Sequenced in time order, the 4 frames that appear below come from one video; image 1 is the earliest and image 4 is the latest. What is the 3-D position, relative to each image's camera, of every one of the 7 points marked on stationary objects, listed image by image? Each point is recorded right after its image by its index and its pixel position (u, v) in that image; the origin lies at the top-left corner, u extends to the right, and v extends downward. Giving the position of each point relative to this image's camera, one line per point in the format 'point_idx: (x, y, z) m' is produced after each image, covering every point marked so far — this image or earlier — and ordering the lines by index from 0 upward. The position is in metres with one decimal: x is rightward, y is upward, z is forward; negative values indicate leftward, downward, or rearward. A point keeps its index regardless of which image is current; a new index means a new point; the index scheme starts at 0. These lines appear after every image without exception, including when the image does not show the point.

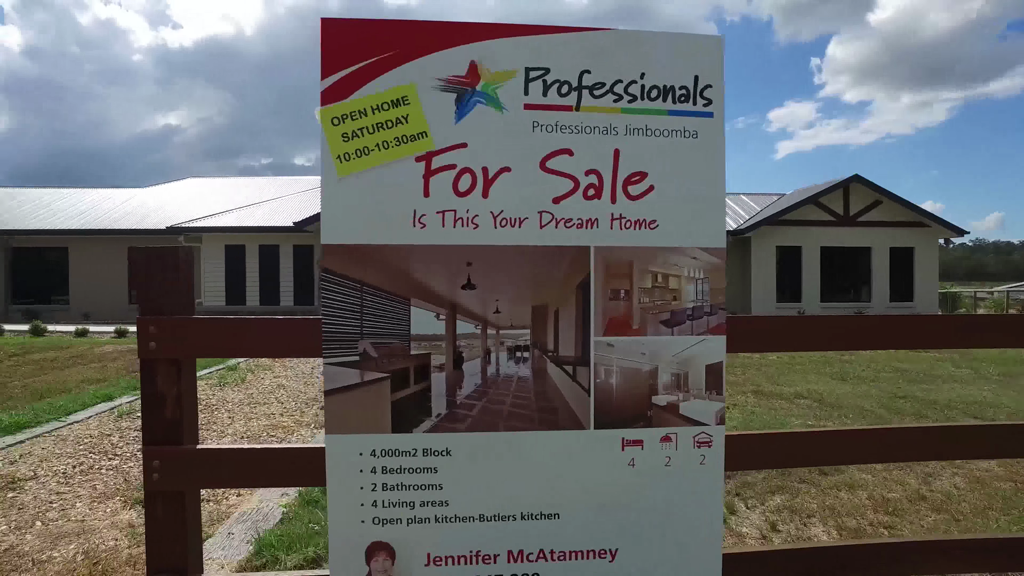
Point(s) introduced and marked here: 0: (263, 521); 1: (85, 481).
0: (-1.4, -1.3, +3.7) m
1: (-2.8, -1.3, +4.4) m
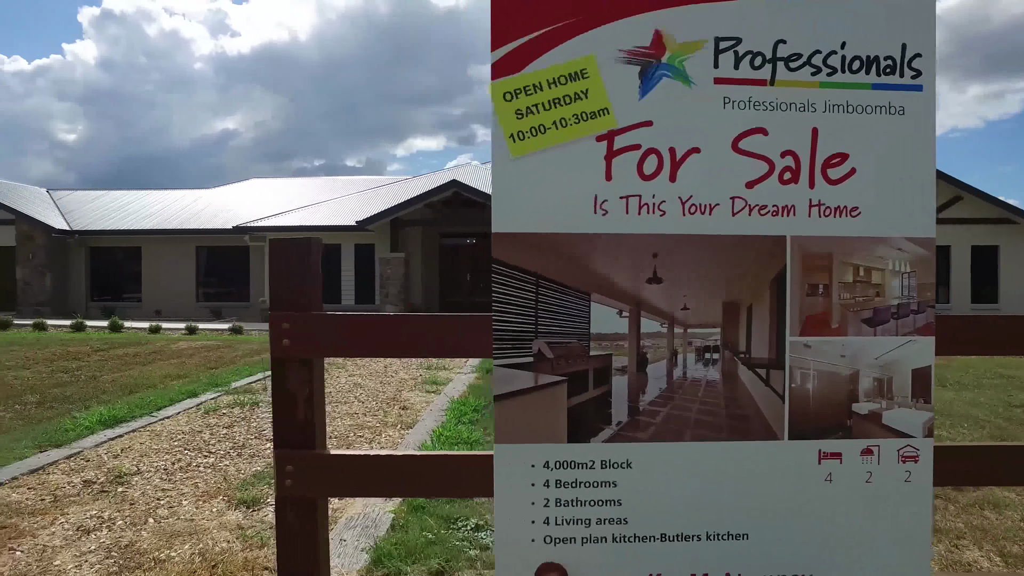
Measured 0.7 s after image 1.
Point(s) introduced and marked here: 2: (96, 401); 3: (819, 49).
0: (-0.7, -1.3, +3.6) m
1: (-2.1, -1.3, +4.4) m
2: (-4.2, -1.1, +6.8) m
3: (+0.9, +0.7, +1.9) m
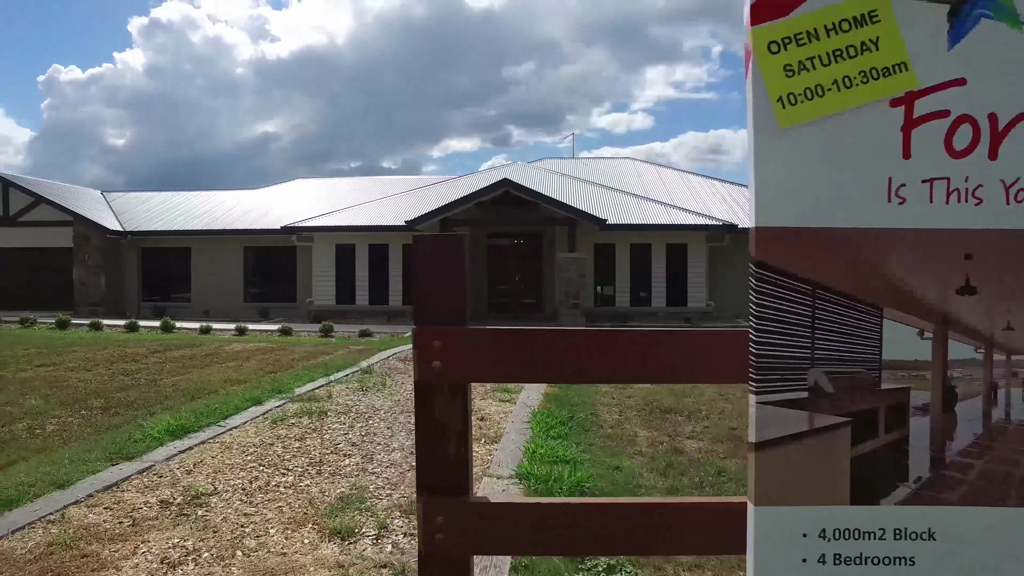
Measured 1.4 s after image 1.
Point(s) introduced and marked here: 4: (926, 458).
0: (-0.1, -1.3, +3.1) m
1: (-1.5, -1.3, +4.1) m
2: (-3.4, -1.2, +6.5) m
3: (+1.4, +0.7, +1.4) m
4: (+0.9, -0.4, +1.4) m
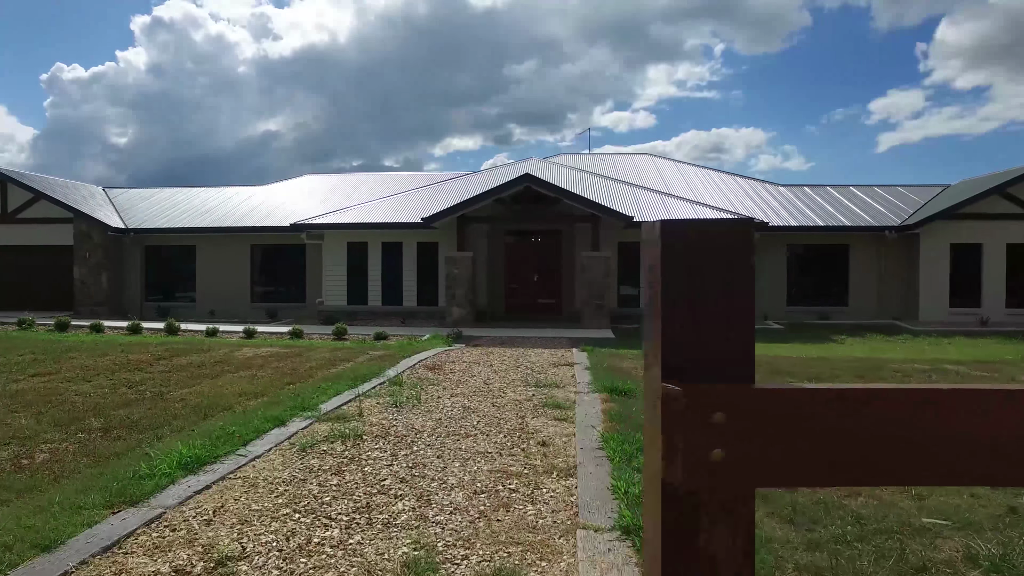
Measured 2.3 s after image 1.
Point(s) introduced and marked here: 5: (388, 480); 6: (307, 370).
0: (+0.4, -1.3, +2.2) m
1: (-0.9, -1.3, +3.2) m
2: (-2.9, -1.2, +5.7) m
3: (+2.0, +0.6, +0.5) m
4: (+1.4, -0.4, +0.5) m
5: (-0.8, -1.3, +4.5) m
6: (-2.8, -1.1, +9.3) m
